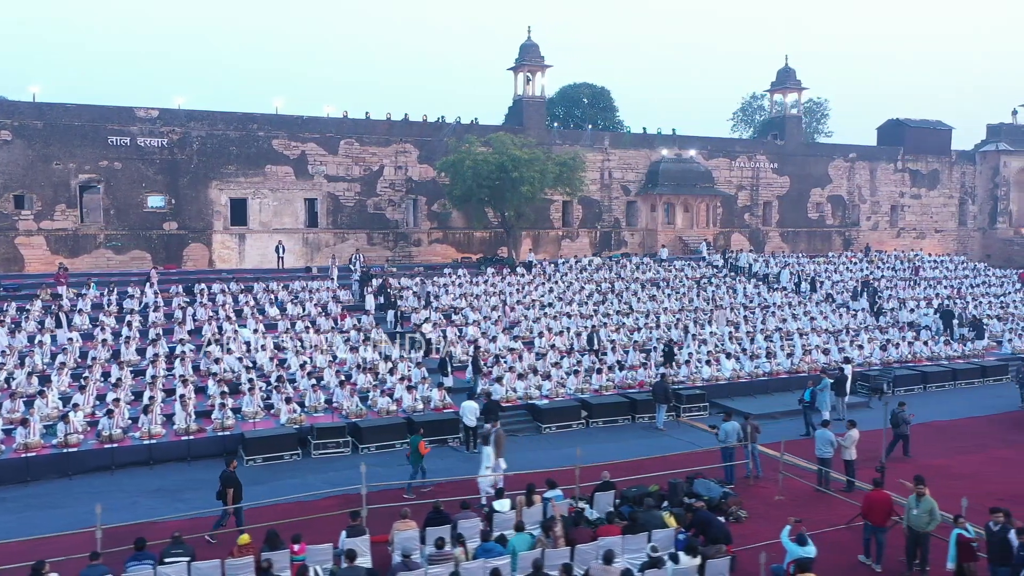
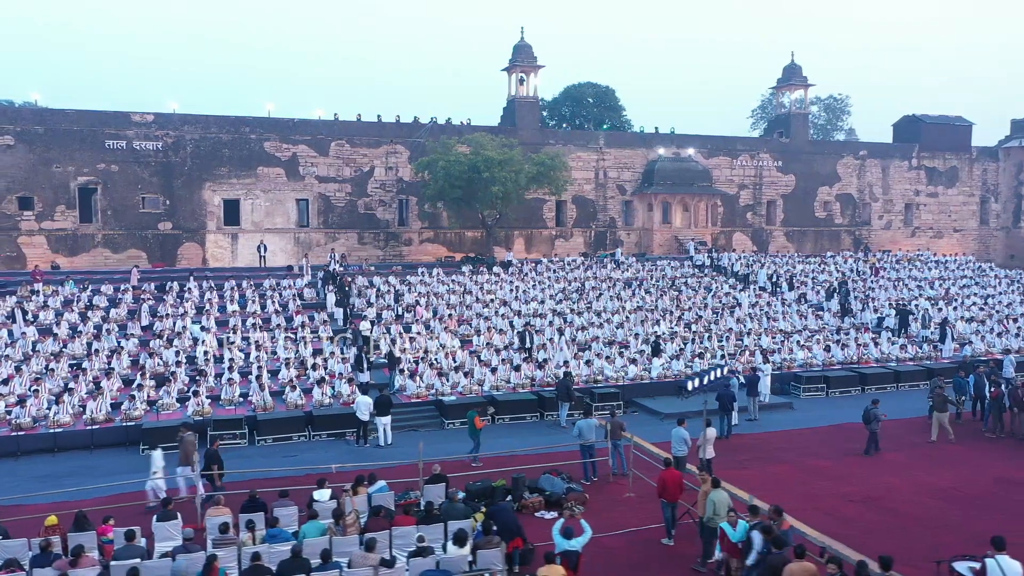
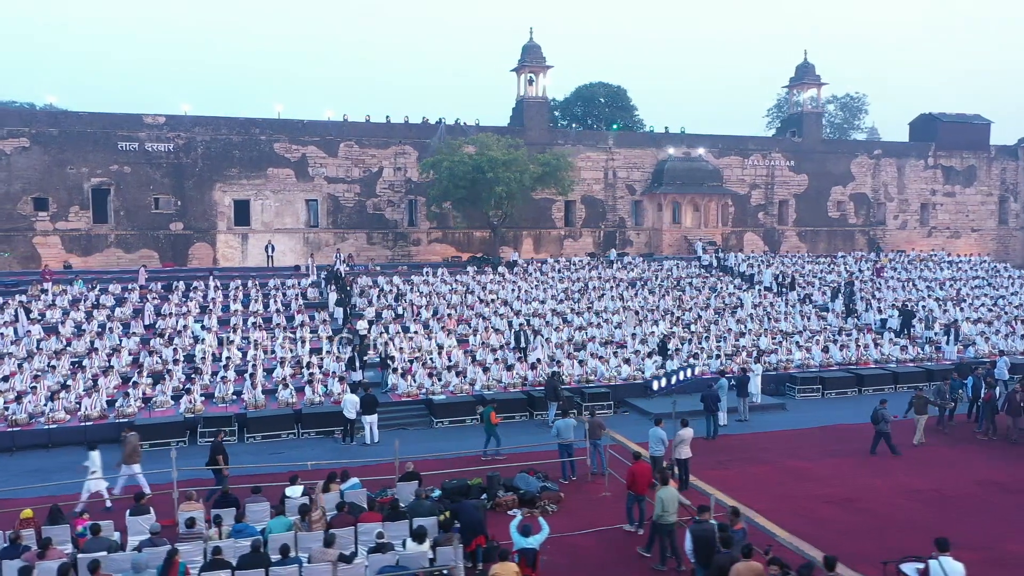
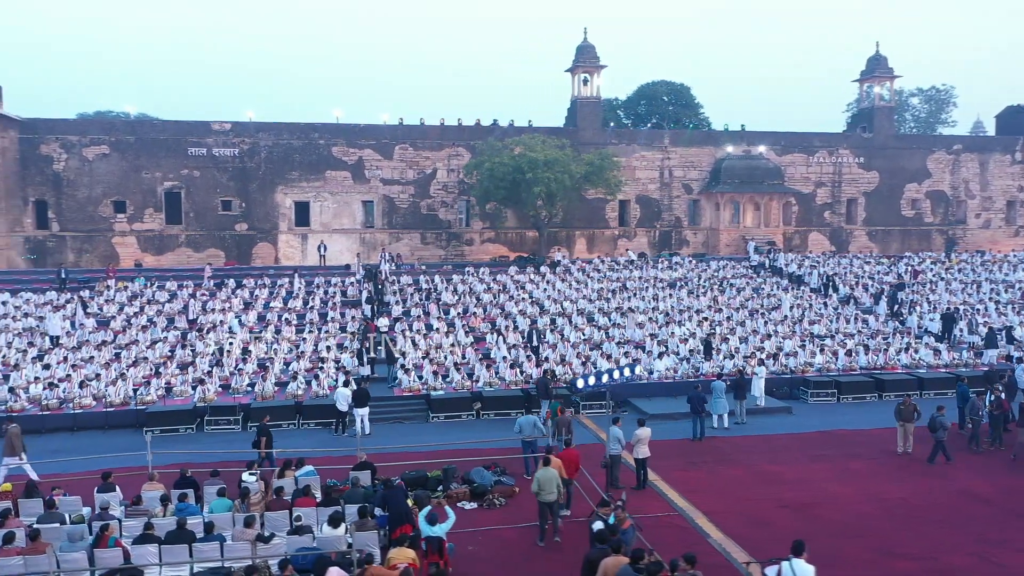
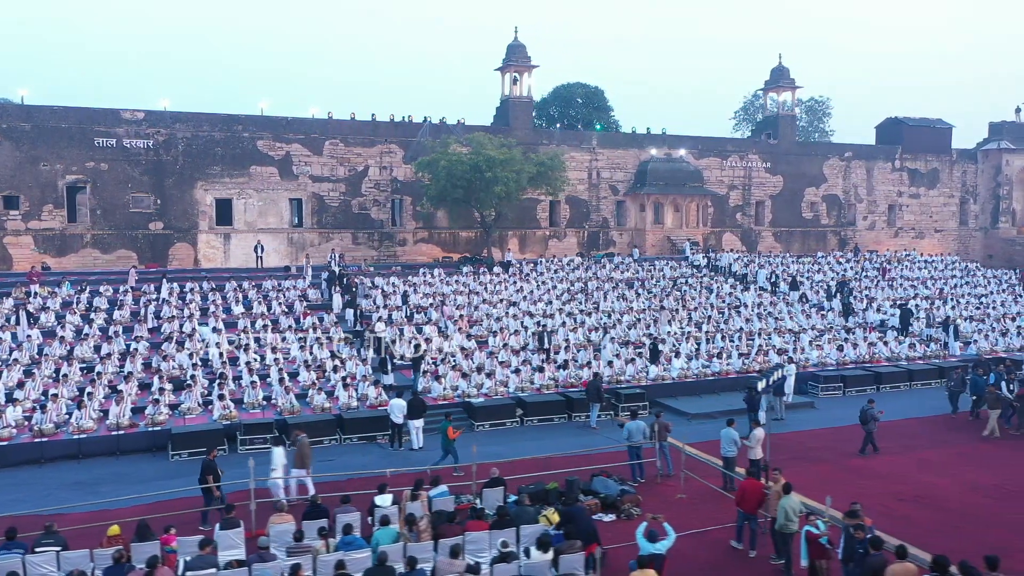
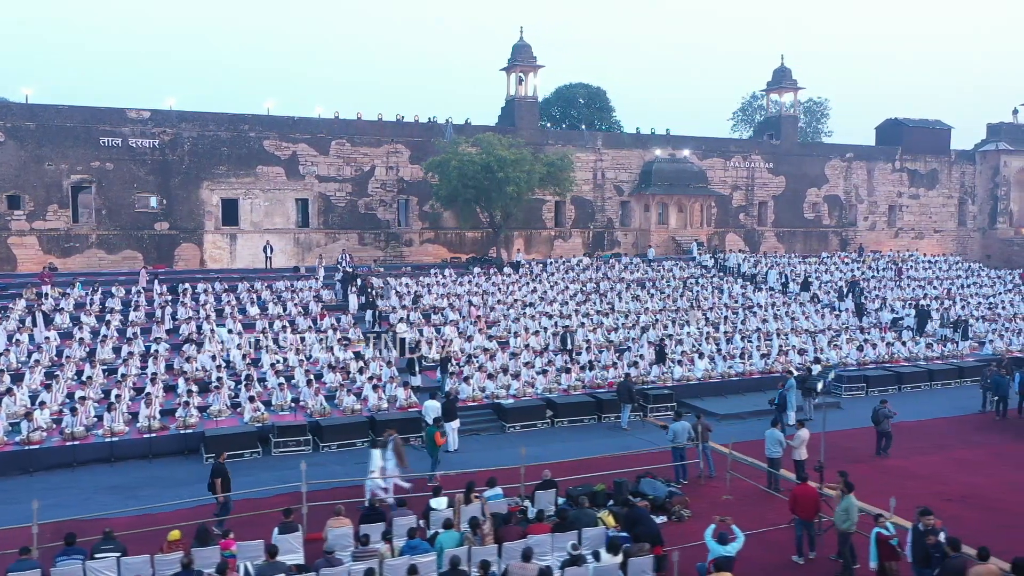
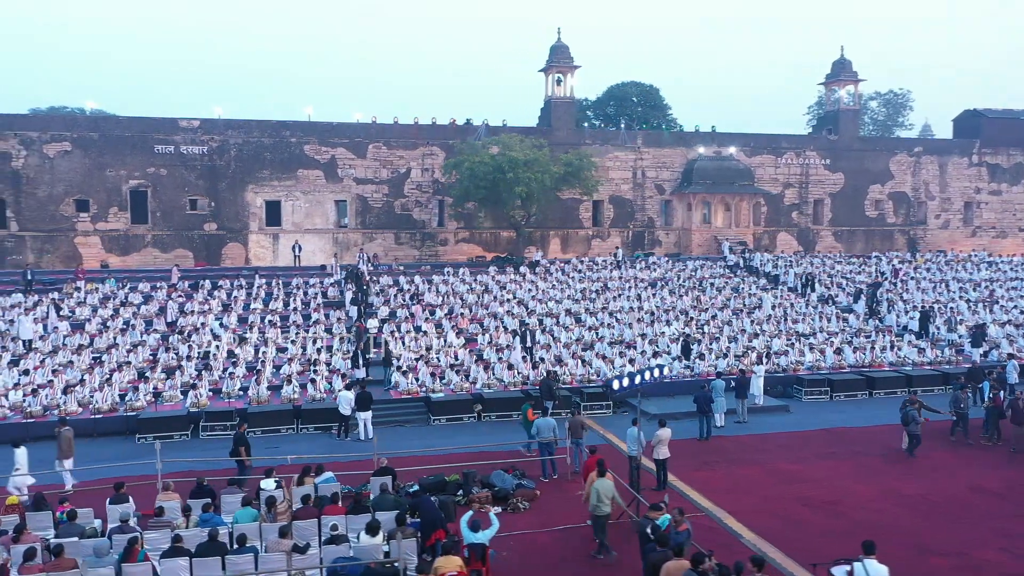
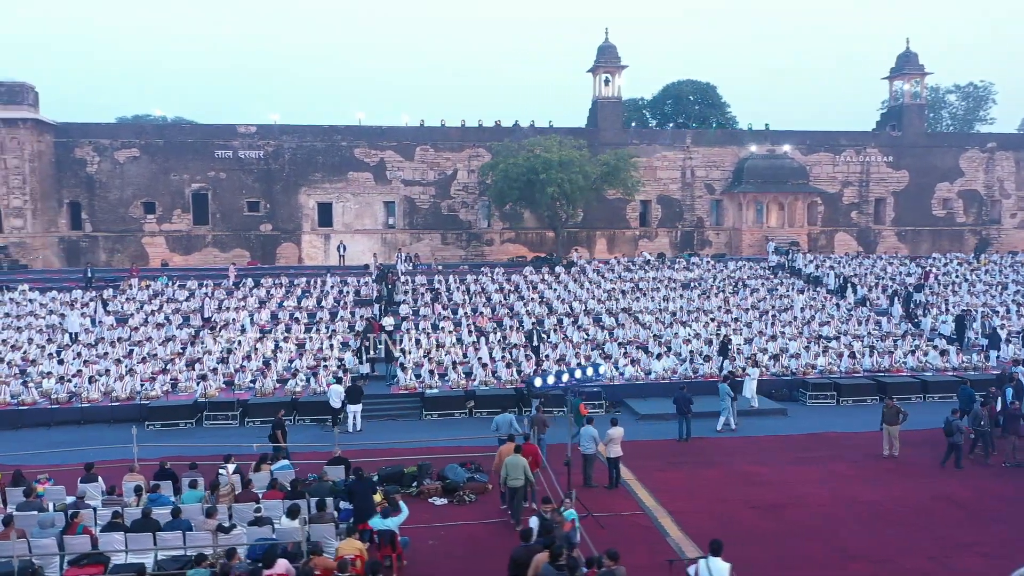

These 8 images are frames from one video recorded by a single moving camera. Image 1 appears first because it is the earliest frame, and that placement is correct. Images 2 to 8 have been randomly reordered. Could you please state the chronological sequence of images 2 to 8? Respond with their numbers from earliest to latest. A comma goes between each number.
6, 5, 2, 3, 7, 4, 8
